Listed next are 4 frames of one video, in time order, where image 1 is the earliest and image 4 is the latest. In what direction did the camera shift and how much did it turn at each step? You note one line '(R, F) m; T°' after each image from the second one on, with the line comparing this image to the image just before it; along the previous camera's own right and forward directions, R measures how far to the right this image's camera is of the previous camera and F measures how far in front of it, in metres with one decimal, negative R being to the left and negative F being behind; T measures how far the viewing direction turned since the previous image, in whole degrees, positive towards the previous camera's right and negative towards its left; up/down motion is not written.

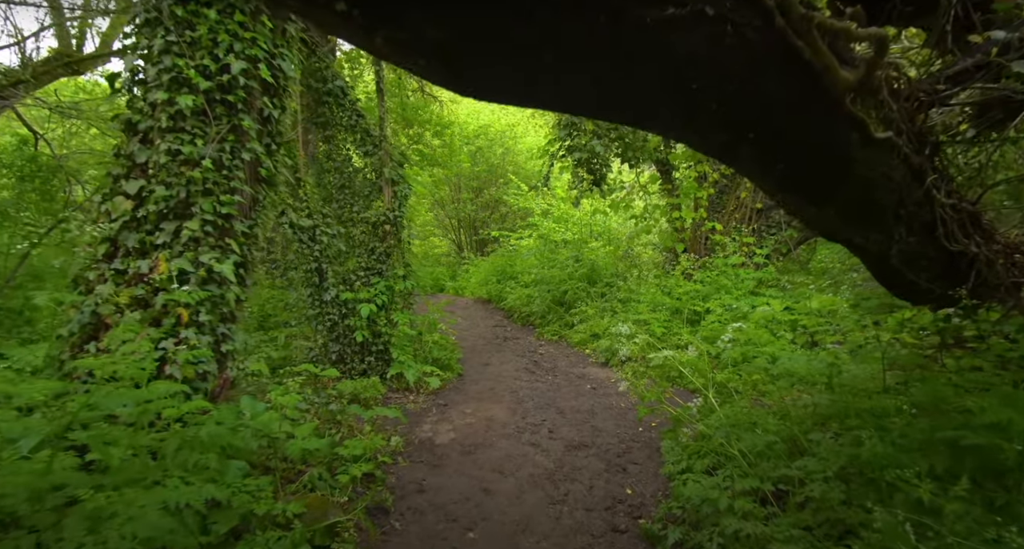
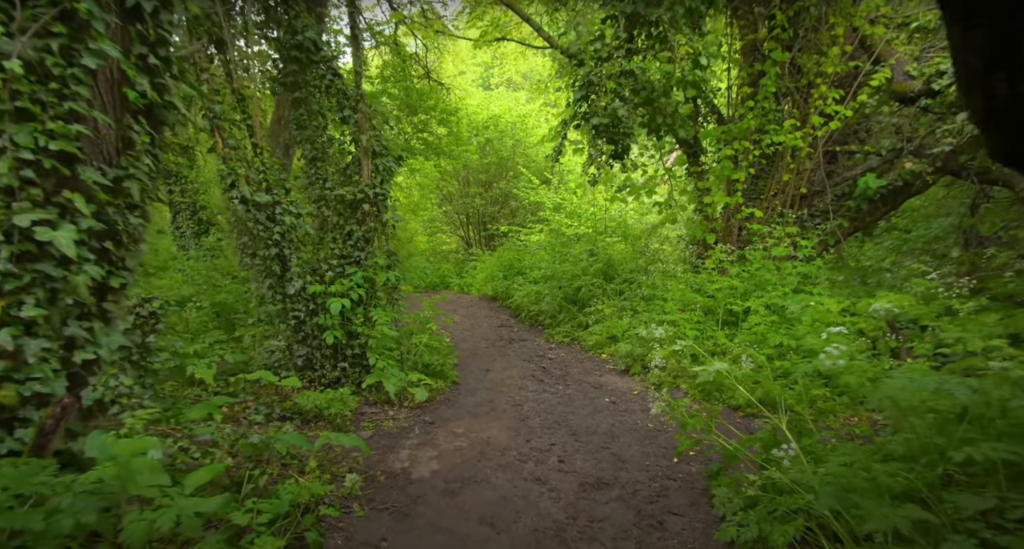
(+0.1, +1.2) m; -1°
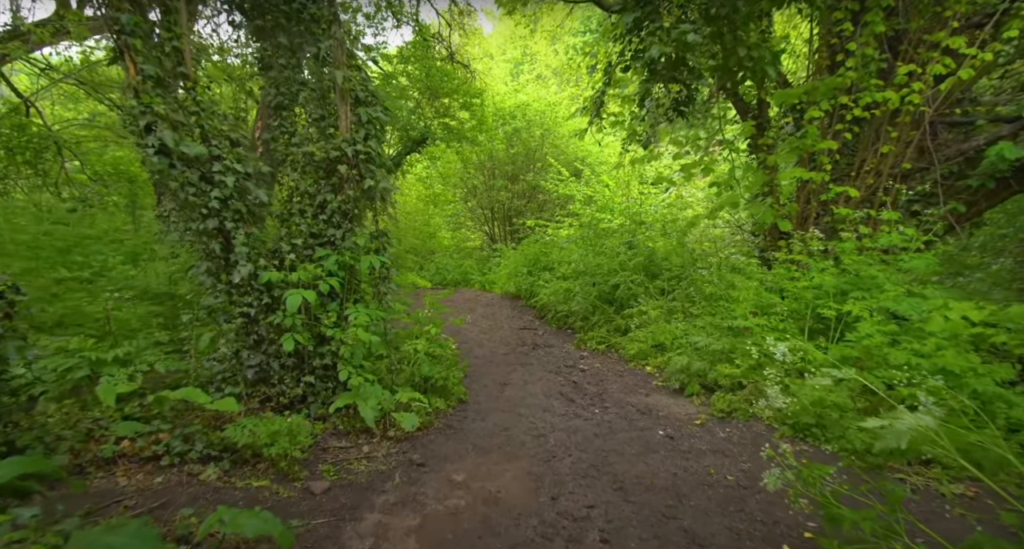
(0.0, +1.5) m; -3°
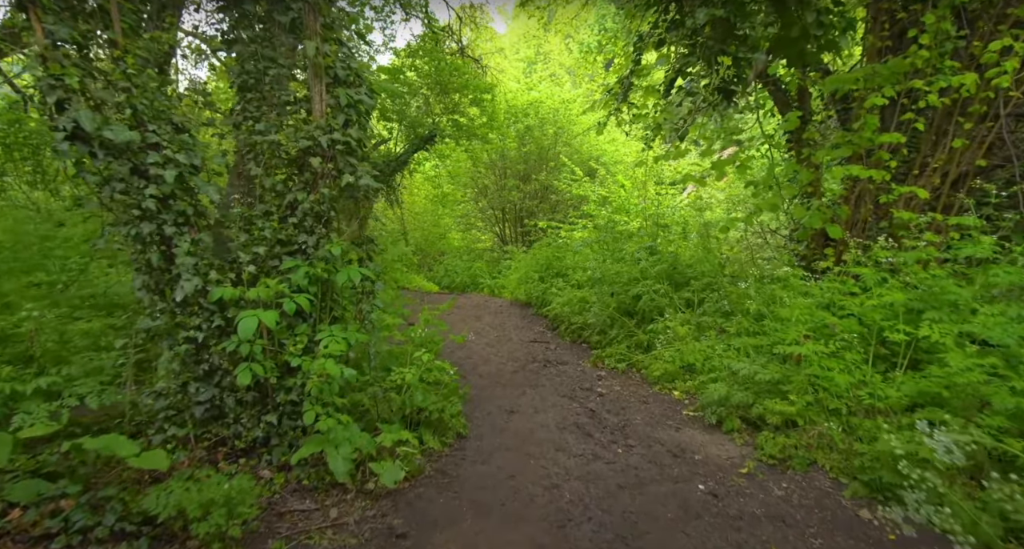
(0.0, +0.8) m; -1°
